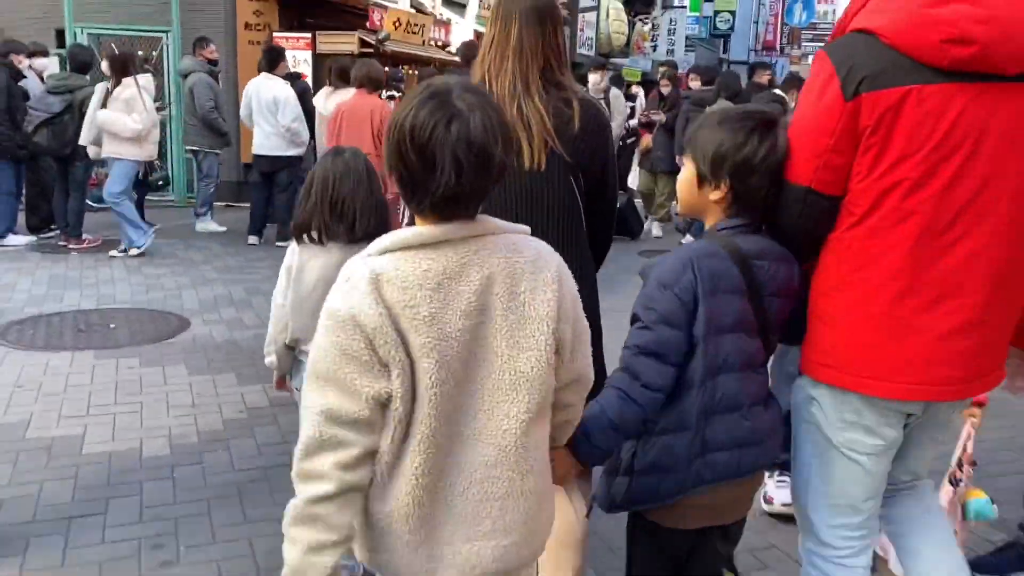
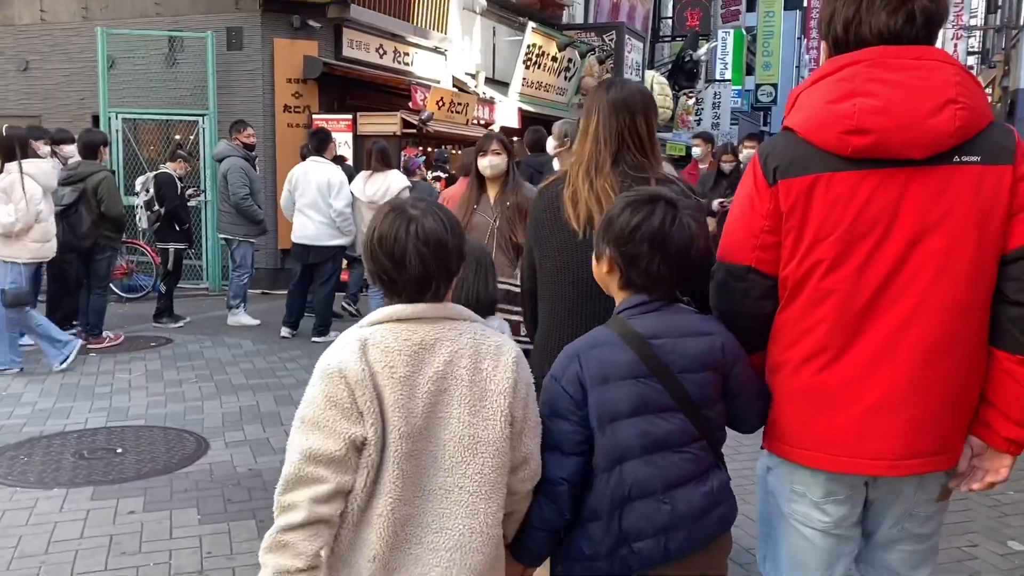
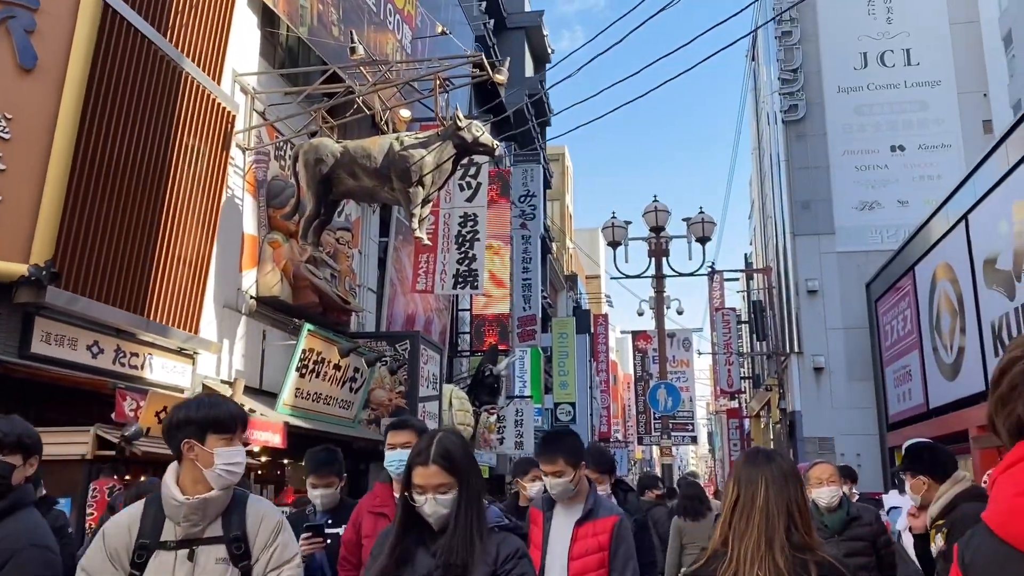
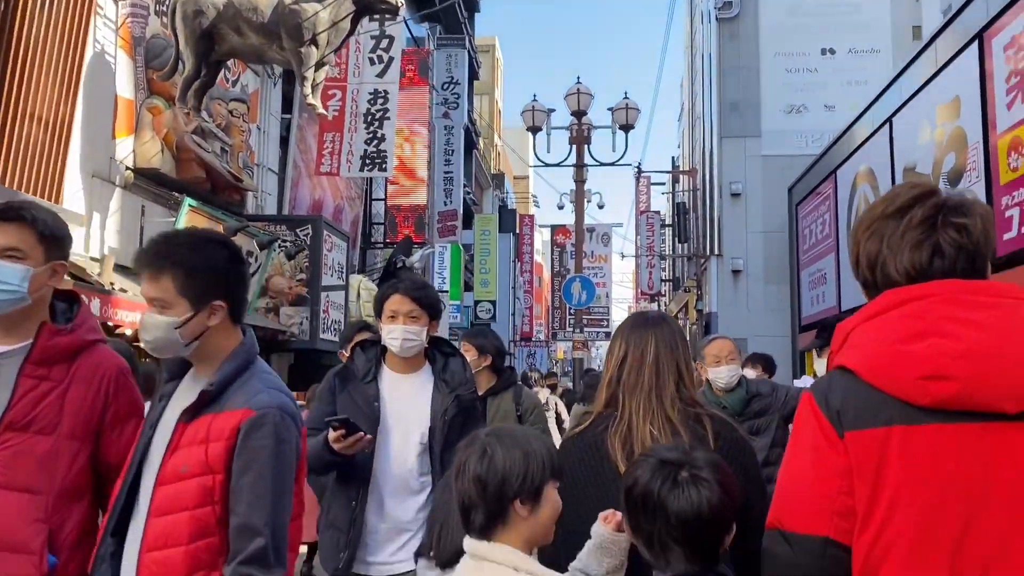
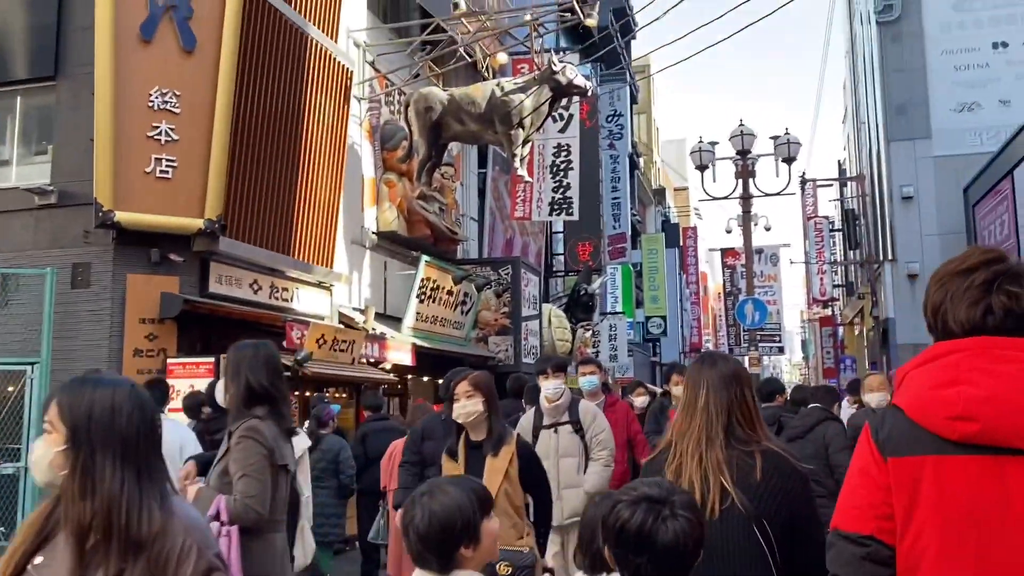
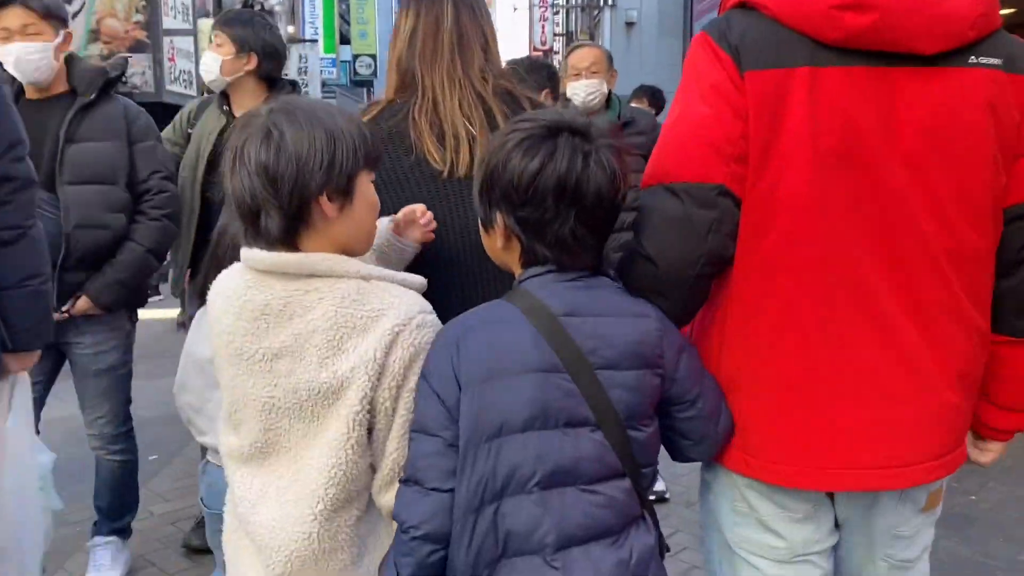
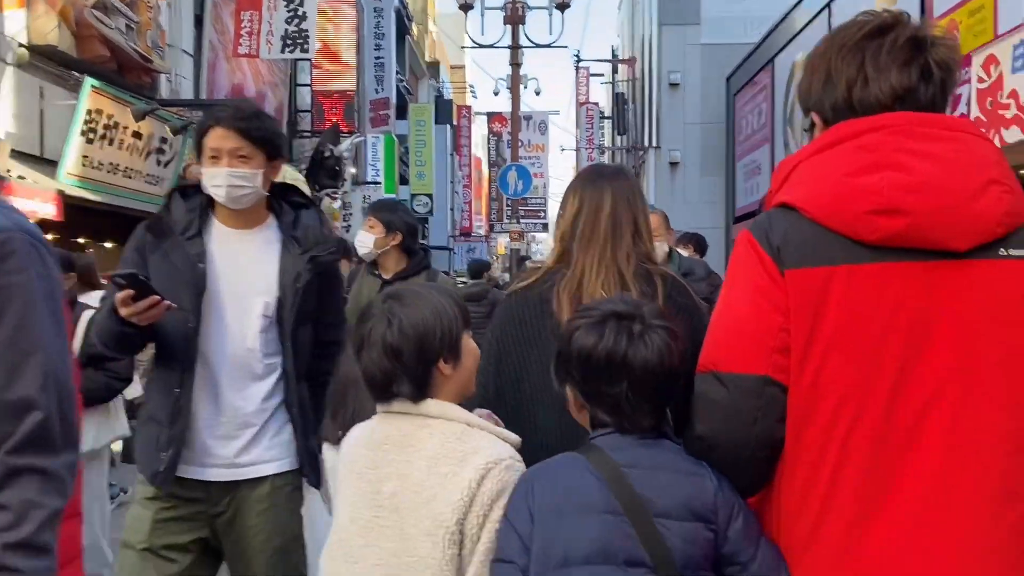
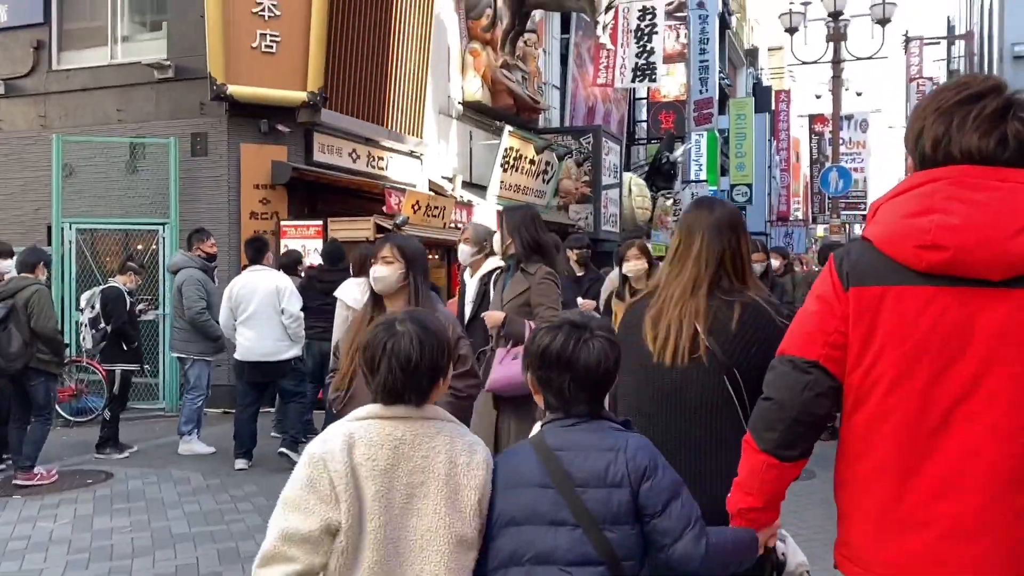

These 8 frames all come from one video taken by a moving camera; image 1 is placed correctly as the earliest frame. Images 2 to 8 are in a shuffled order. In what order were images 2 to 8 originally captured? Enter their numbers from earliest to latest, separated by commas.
2, 8, 5, 3, 4, 7, 6
